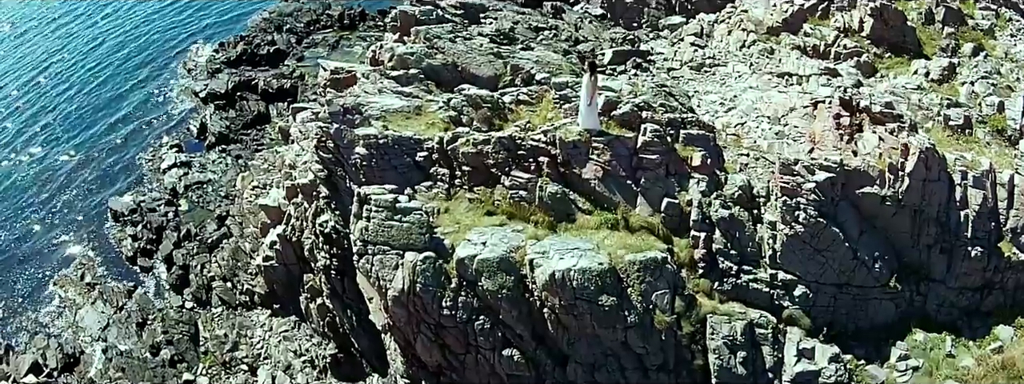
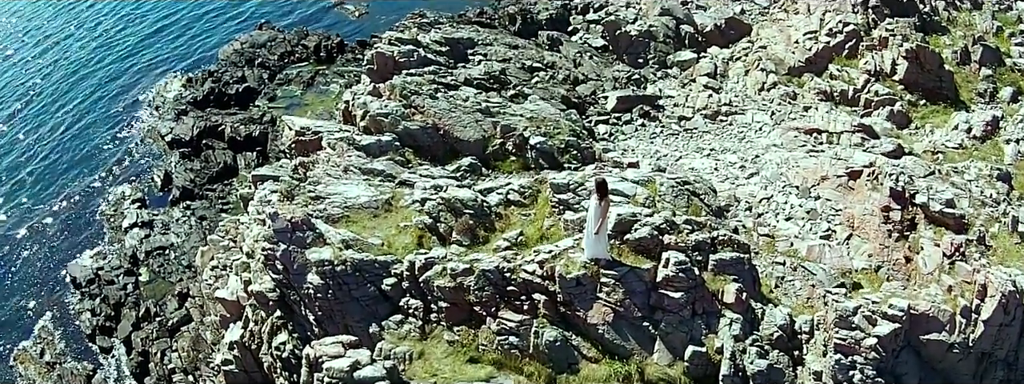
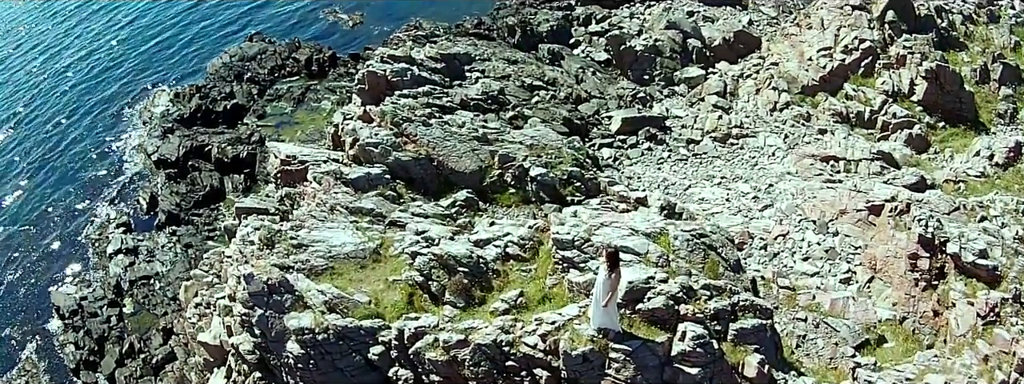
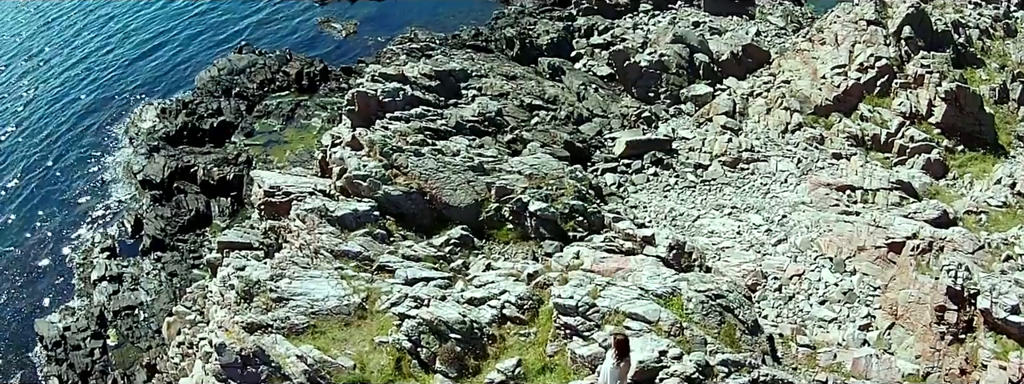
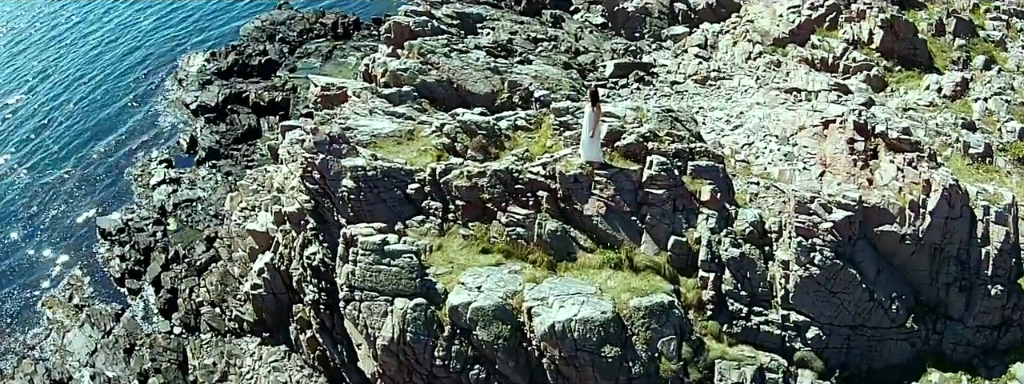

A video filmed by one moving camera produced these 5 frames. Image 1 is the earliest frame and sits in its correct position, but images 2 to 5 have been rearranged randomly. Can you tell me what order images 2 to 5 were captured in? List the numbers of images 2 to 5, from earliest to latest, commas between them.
5, 2, 3, 4
